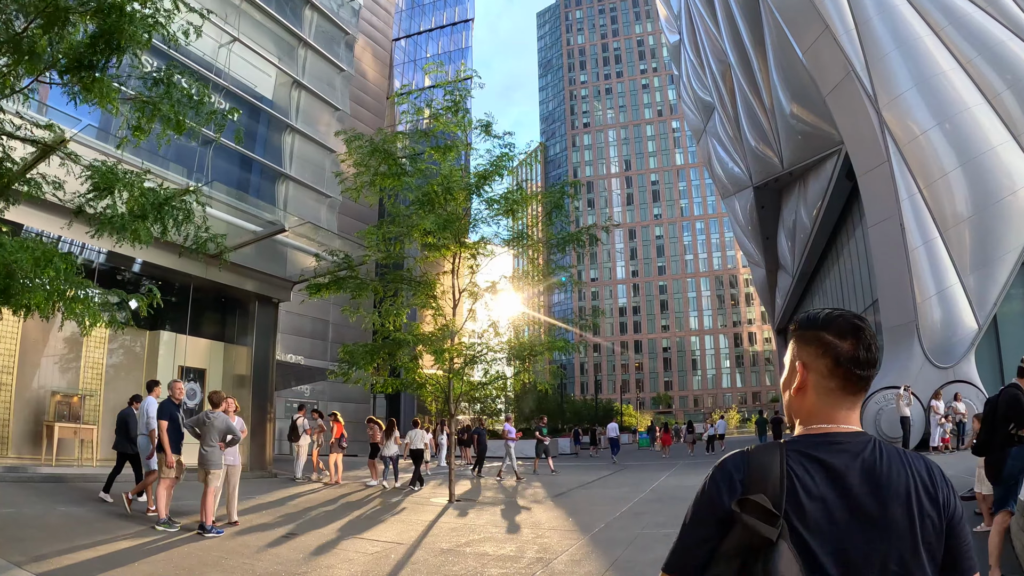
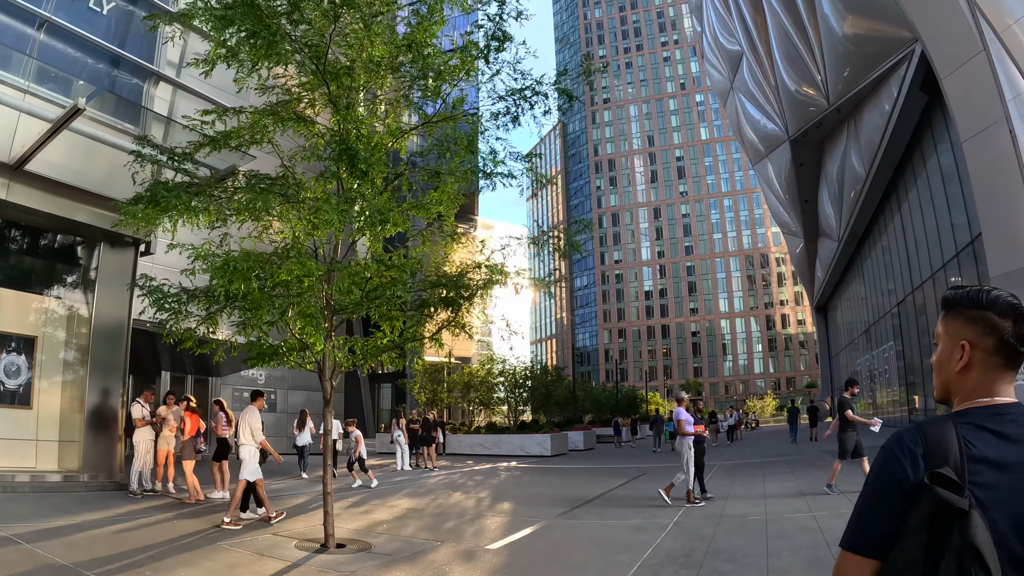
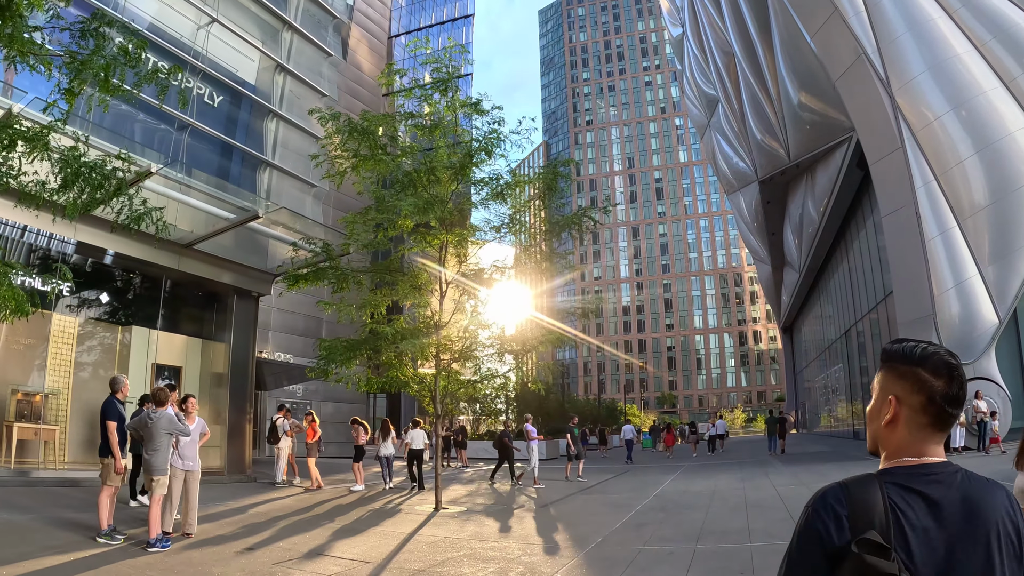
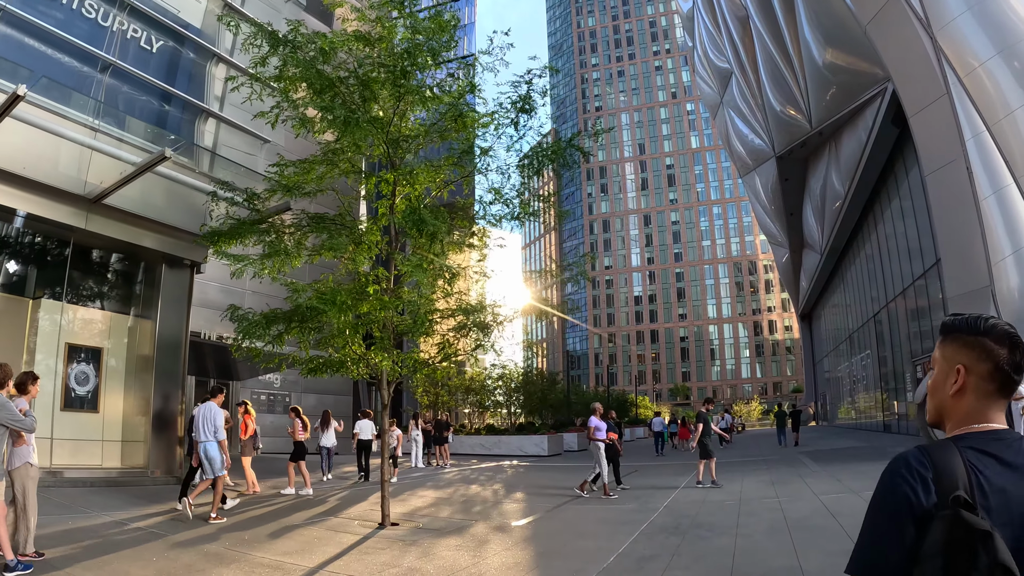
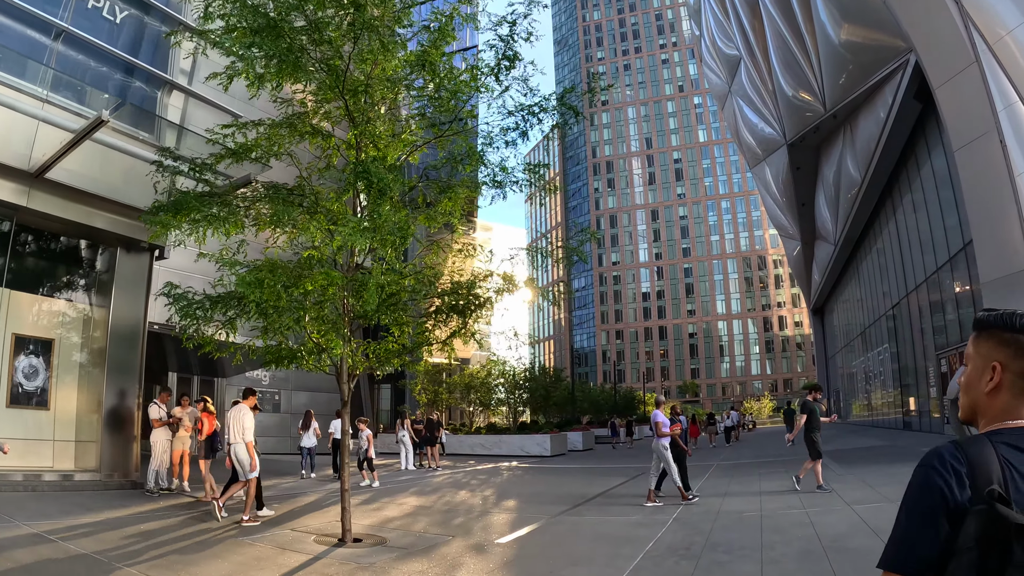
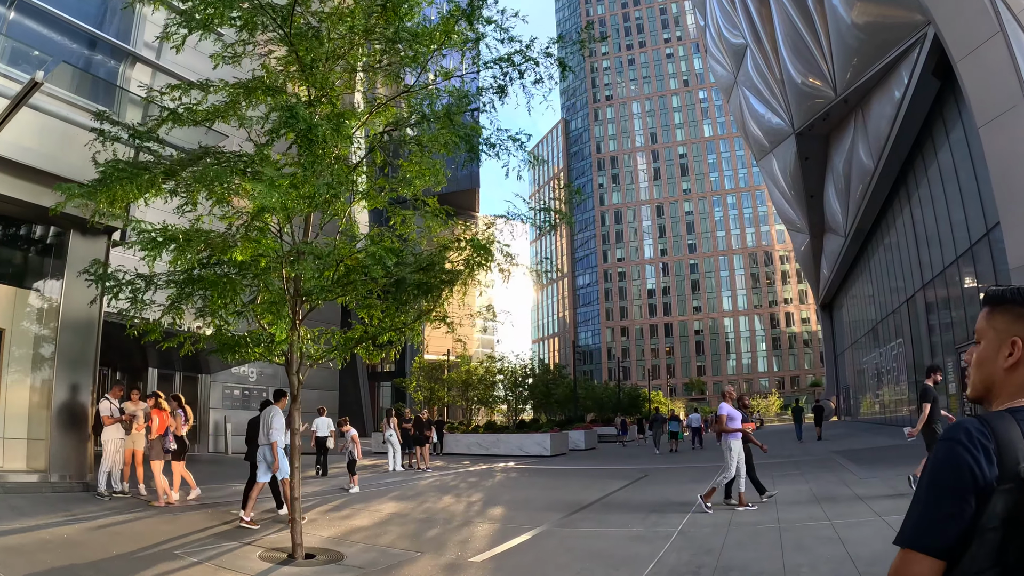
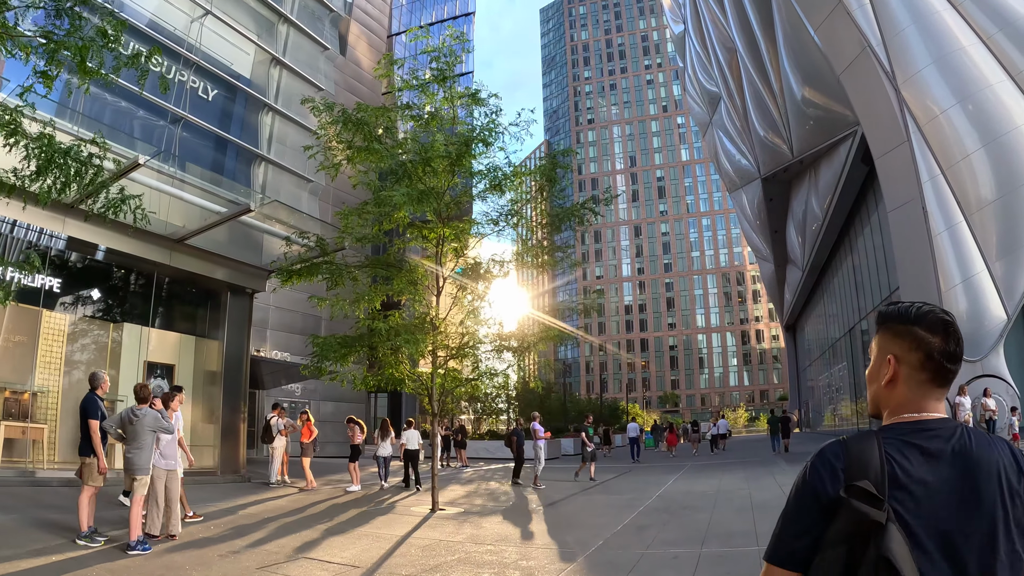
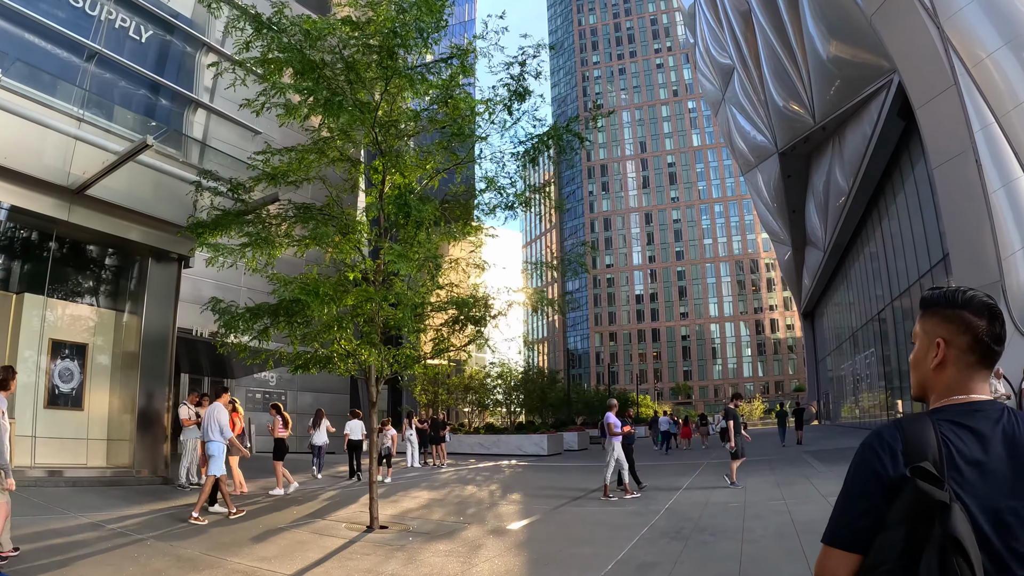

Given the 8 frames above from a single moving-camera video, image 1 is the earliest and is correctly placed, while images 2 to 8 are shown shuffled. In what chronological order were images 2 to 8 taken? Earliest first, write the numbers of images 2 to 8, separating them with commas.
3, 7, 4, 8, 5, 2, 6
